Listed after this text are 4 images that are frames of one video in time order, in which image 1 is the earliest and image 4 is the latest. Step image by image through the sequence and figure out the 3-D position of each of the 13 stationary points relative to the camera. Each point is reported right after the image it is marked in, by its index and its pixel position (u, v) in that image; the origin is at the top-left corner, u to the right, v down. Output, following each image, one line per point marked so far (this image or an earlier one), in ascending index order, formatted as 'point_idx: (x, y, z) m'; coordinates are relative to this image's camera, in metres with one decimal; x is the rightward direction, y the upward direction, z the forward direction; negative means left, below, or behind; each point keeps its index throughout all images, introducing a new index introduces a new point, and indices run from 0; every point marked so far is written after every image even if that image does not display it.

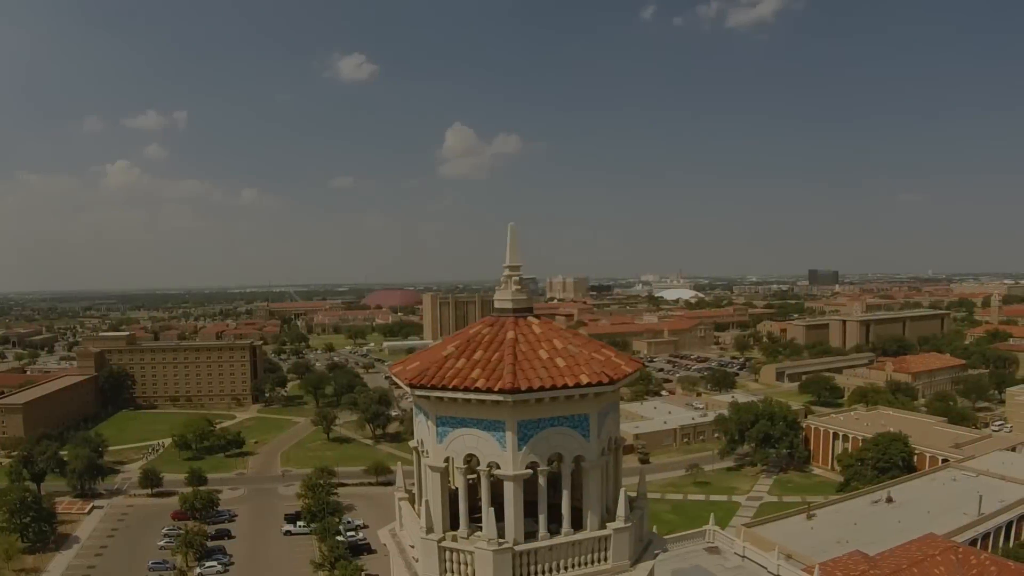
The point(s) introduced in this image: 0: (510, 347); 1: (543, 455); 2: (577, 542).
0: (0.0, -0.6, +7.1) m
1: (+0.3, -1.8, +6.8) m
2: (+0.8, -2.9, +6.8) m
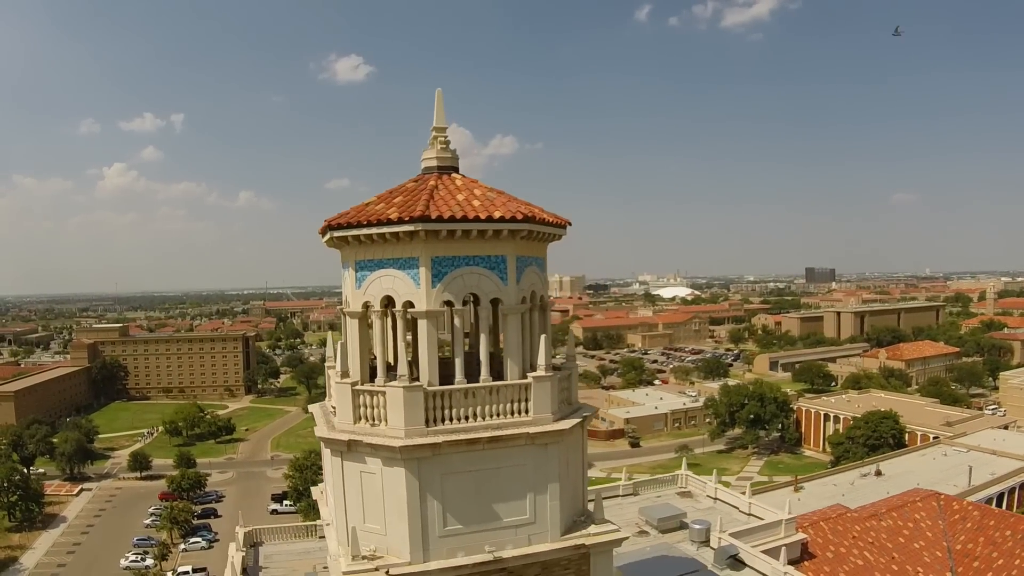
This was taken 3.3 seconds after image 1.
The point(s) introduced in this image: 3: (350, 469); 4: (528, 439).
0: (-1.0, +1.1, +7.2) m
1: (-0.6, -0.1, +6.8) m
2: (-0.2, -1.1, +6.8) m
3: (-1.8, -2.0, +6.8) m
4: (+0.2, -1.7, +6.7) m
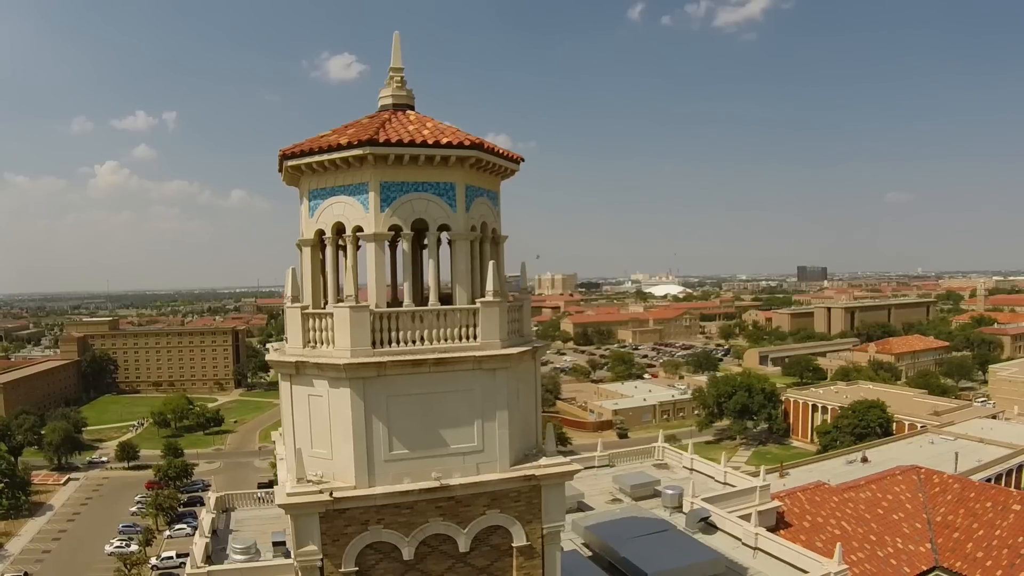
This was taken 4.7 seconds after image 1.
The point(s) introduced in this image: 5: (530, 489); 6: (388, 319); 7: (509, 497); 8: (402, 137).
0: (-1.6, +2.0, +7.3) m
1: (-1.2, +0.8, +6.9) m
2: (-0.8, -0.3, +6.9) m
3: (-2.4, -1.2, +6.9) m
4: (-0.4, -0.8, +6.8) m
5: (+0.2, -2.4, +7.3) m
6: (-1.4, -0.3, +6.7) m
7: (0.0, -2.5, +7.2) m
8: (-1.2, +1.7, +6.8) m
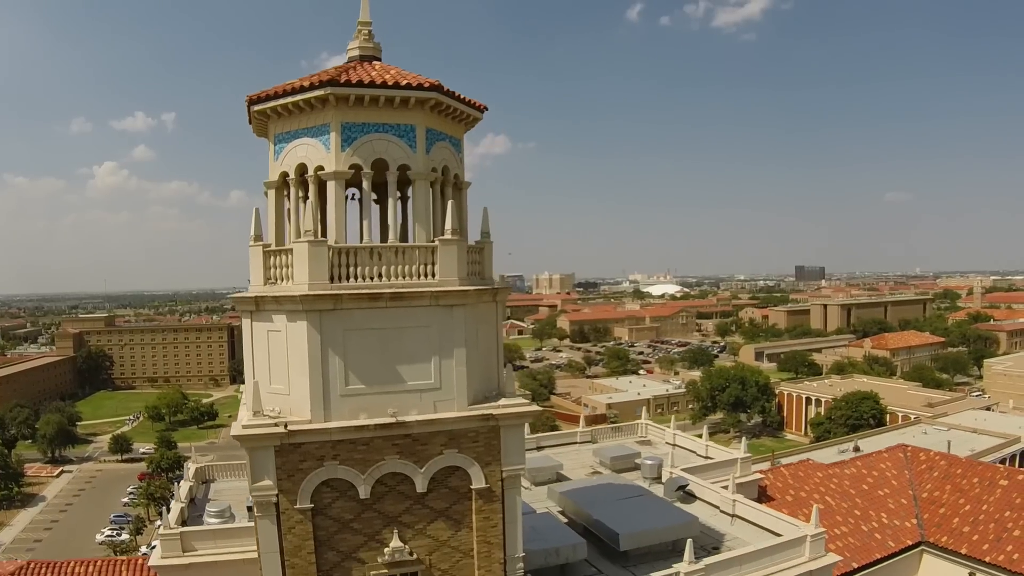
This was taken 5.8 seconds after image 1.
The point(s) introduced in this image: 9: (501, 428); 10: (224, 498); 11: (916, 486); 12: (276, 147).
0: (-2.0, +2.7, +7.4) m
1: (-1.7, +1.5, +7.1) m
2: (-1.3, +0.4, +7.0) m
3: (-2.9, -0.5, +7.0) m
4: (-0.9, -0.1, +6.9) m
5: (-0.3, -1.7, +7.4) m
6: (-1.8, +0.4, +6.8) m
7: (-0.5, -1.8, +7.3) m
8: (-1.7, +2.4, +6.9) m
9: (-0.1, -1.7, +7.4) m
10: (-6.2, -4.5, +13.3) m
11: (+11.7, -5.8, +17.9) m
12: (-2.9, +1.7, +7.4) m
